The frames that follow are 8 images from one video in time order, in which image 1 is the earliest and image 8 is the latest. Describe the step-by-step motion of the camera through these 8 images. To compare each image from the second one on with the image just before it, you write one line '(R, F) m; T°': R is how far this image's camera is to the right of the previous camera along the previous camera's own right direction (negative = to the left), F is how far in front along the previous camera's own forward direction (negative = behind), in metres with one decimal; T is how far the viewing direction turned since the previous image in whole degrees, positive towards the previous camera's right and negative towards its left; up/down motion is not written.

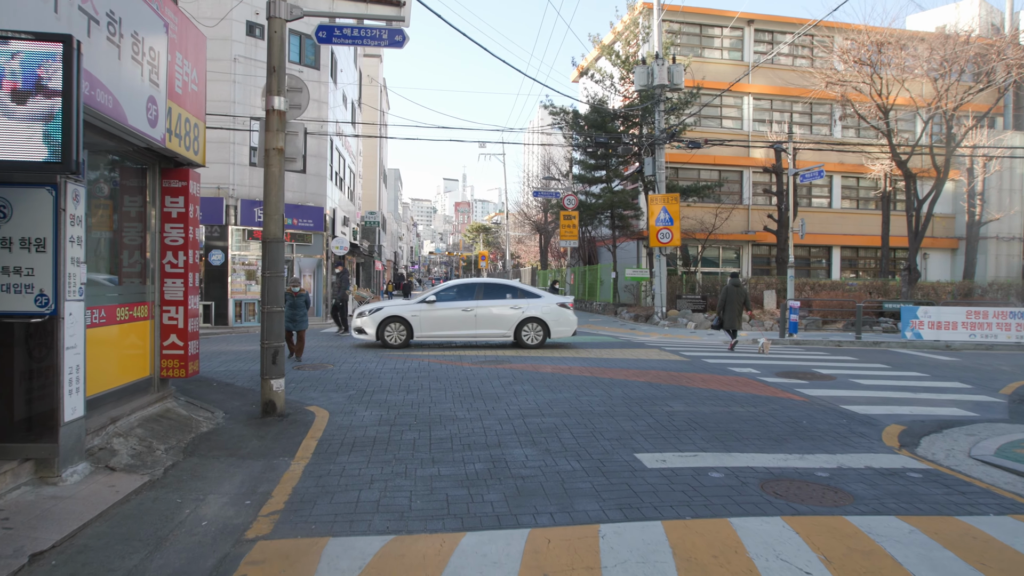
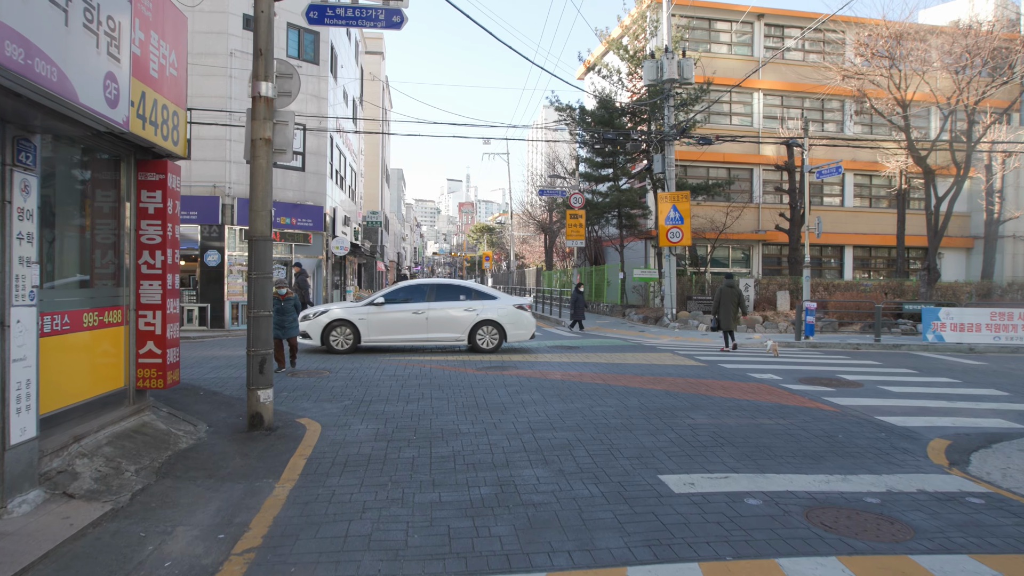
(0.0, +0.6) m; 0°
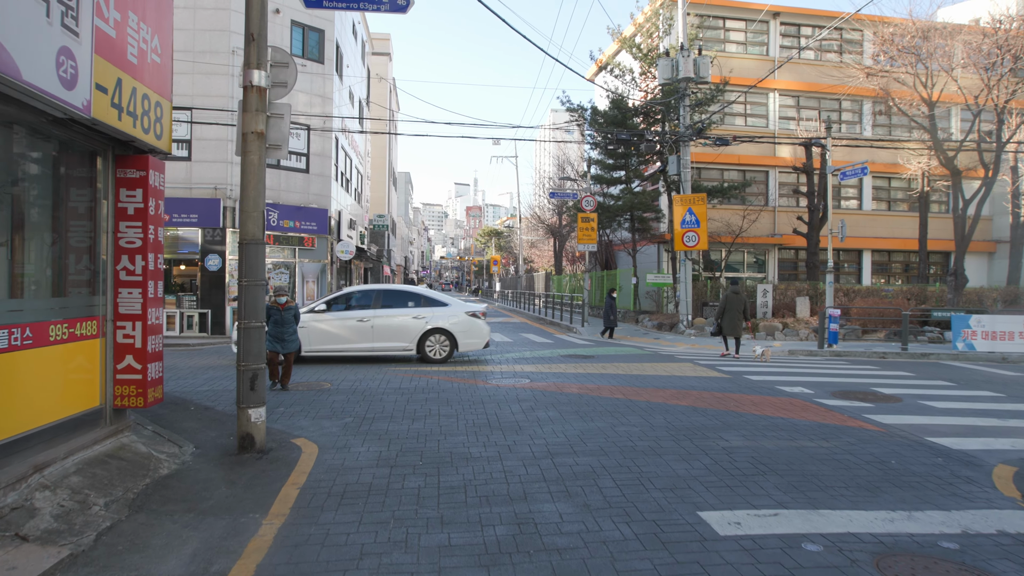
(-0.1, +0.6) m; -1°
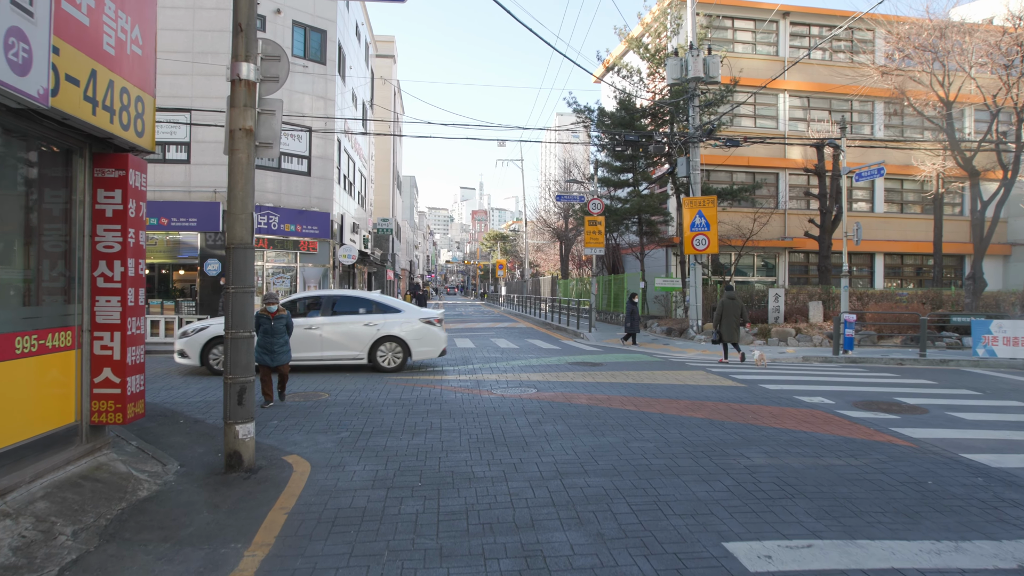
(0.0, +0.4) m; 0°
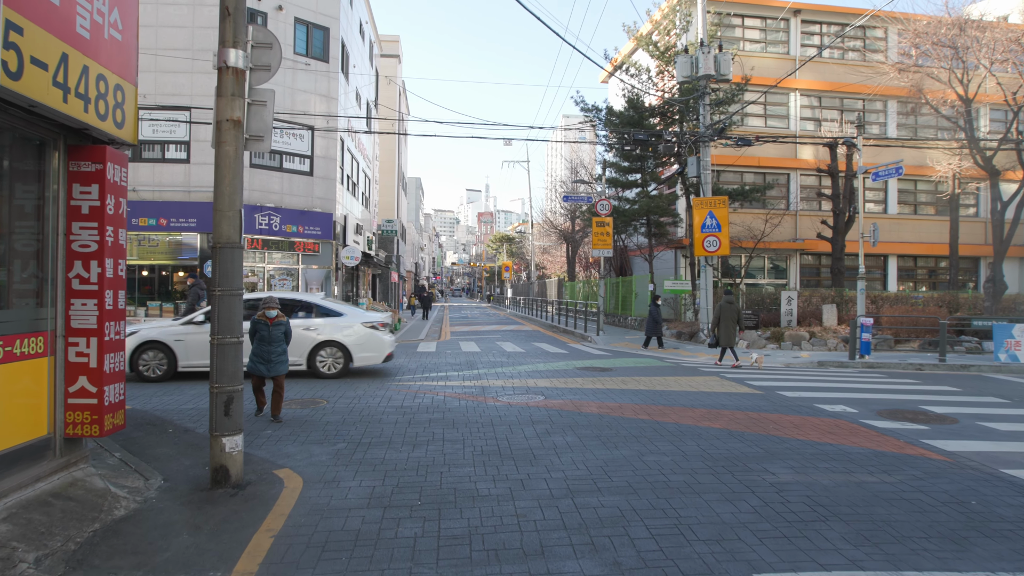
(0.0, +0.4) m; 0°
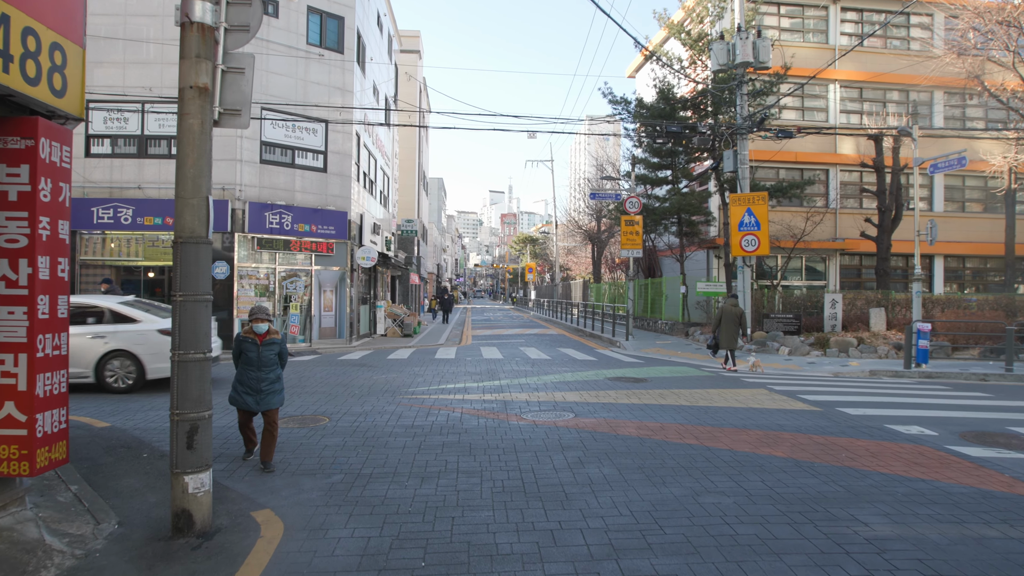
(0.0, +1.1) m; -2°
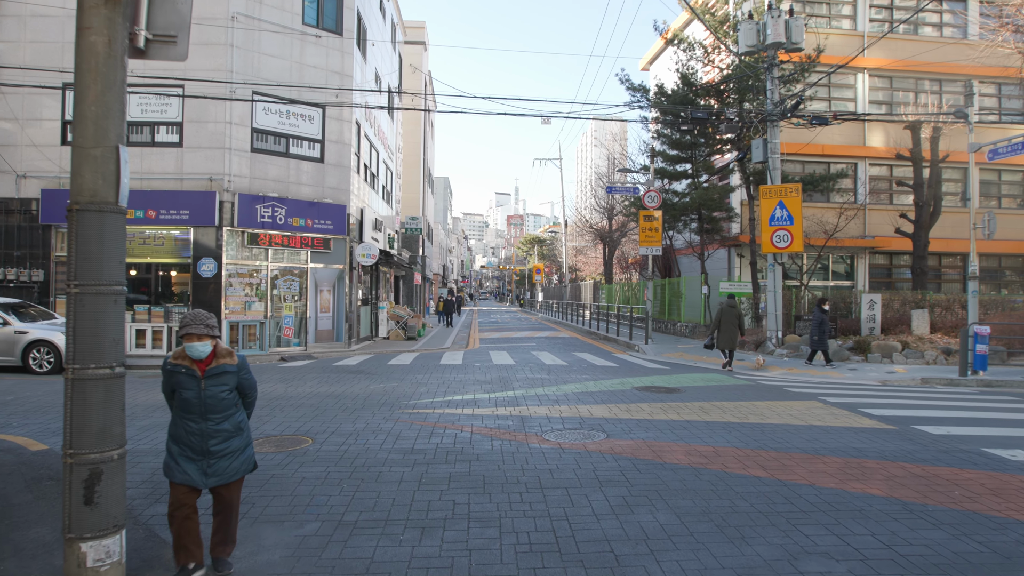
(-0.1, +1.3) m; 0°
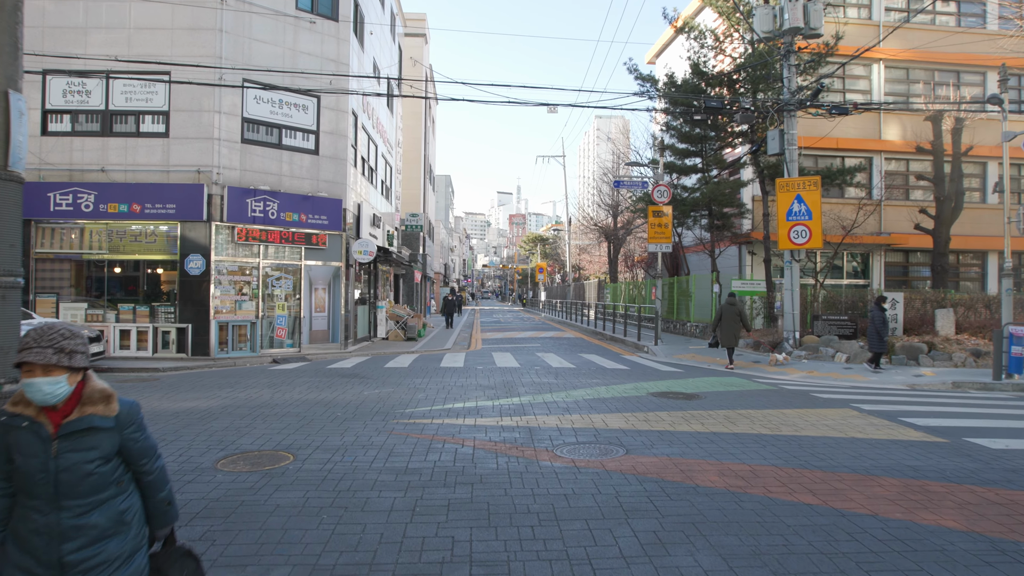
(0.0, +0.8) m; 0°
